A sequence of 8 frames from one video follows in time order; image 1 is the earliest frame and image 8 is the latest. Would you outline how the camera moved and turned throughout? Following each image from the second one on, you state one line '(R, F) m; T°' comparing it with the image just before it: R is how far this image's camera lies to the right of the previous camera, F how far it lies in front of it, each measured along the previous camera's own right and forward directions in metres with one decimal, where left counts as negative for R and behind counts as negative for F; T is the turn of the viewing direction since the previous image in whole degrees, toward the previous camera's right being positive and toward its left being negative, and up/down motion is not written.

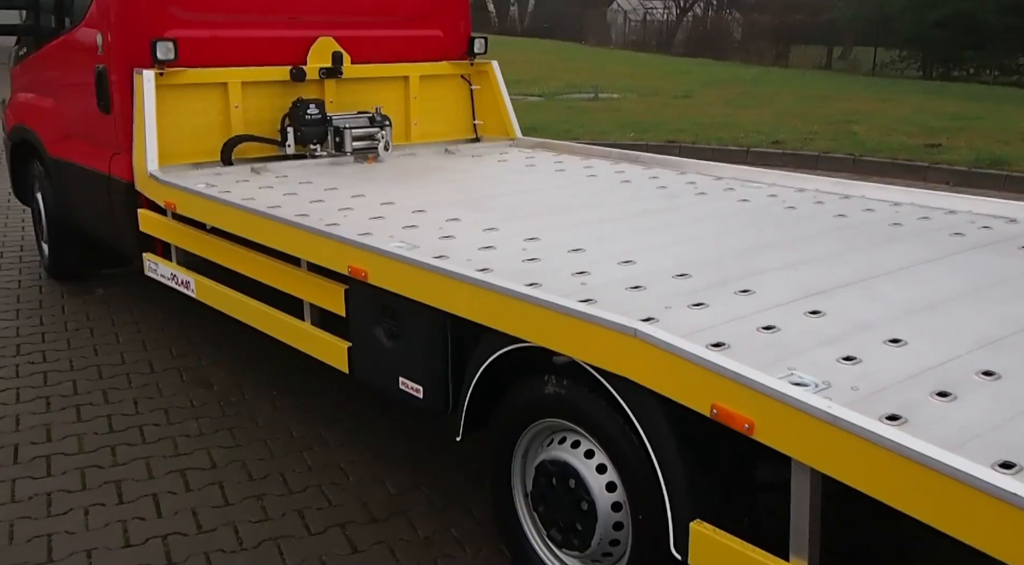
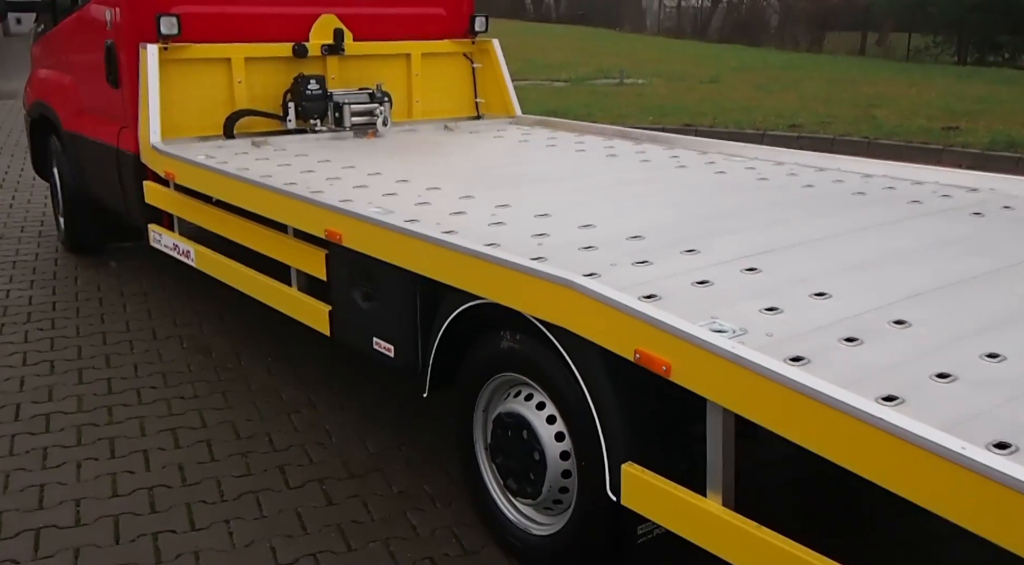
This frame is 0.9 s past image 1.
(+0.2, -0.1) m; -2°
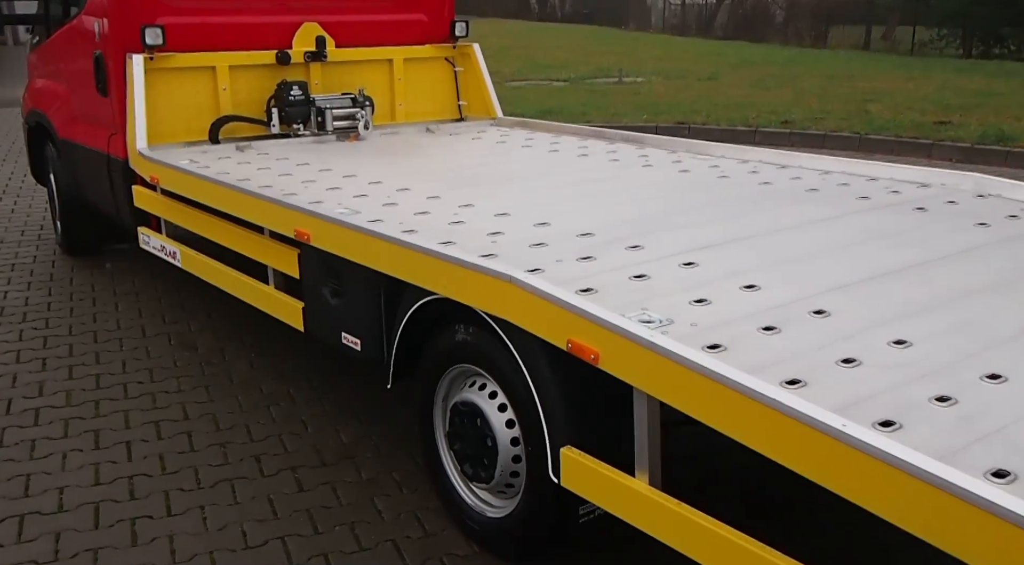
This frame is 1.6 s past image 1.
(+0.2, -0.1) m; -1°
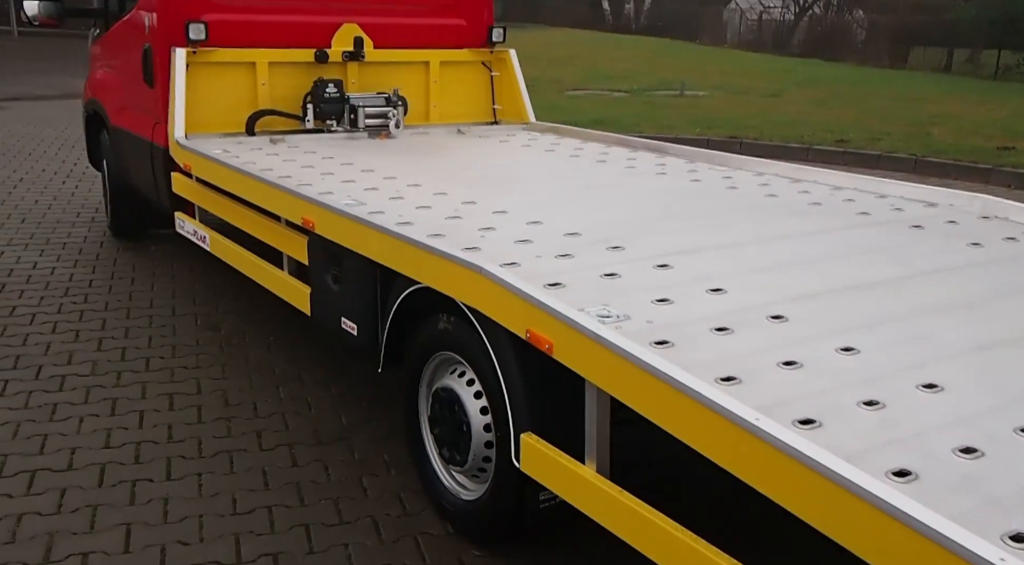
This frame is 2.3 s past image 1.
(+0.3, -0.1) m; -4°
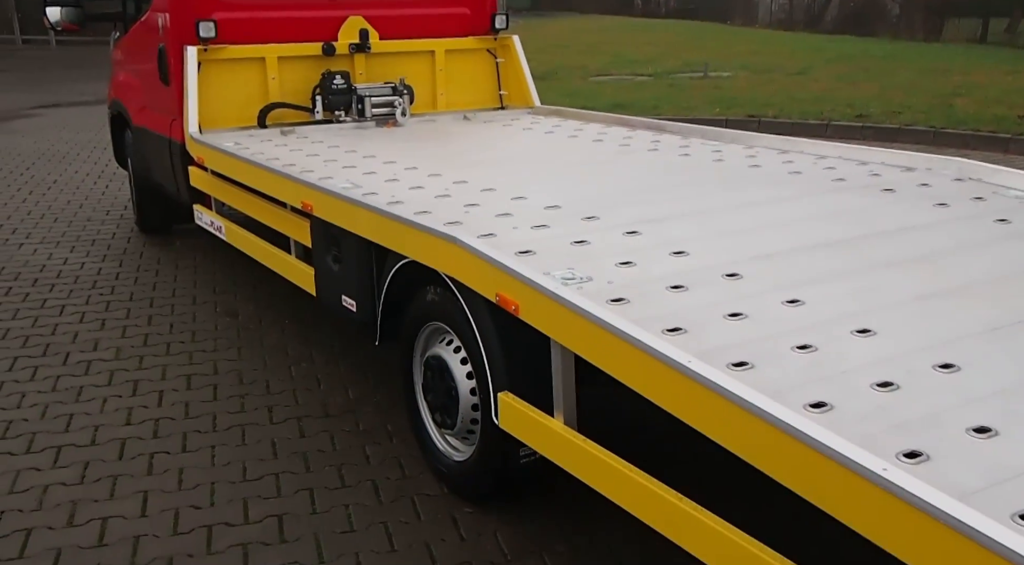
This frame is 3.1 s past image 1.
(+0.2, -0.2) m; -2°
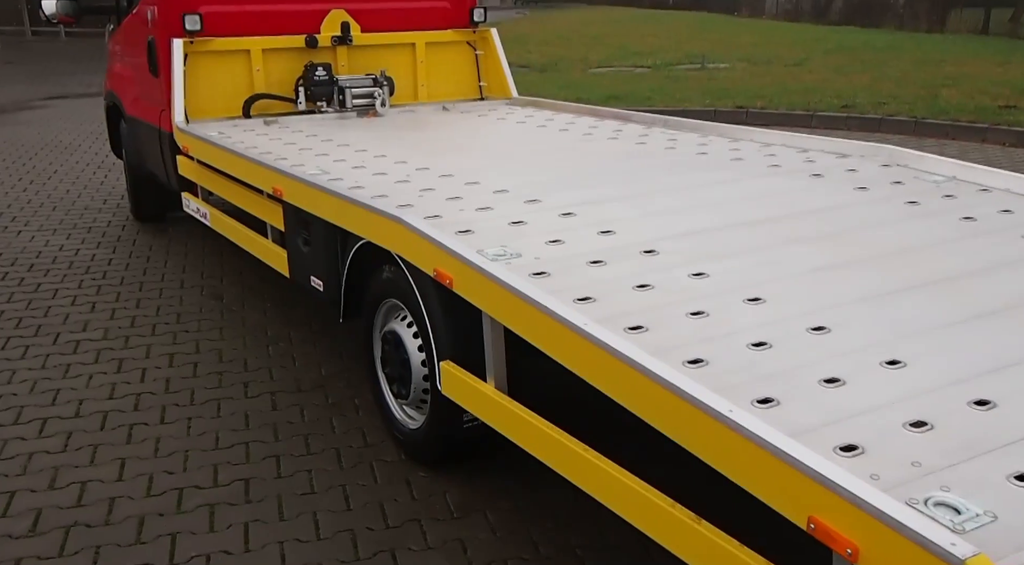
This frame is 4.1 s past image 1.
(+0.2, -0.2) m; -1°
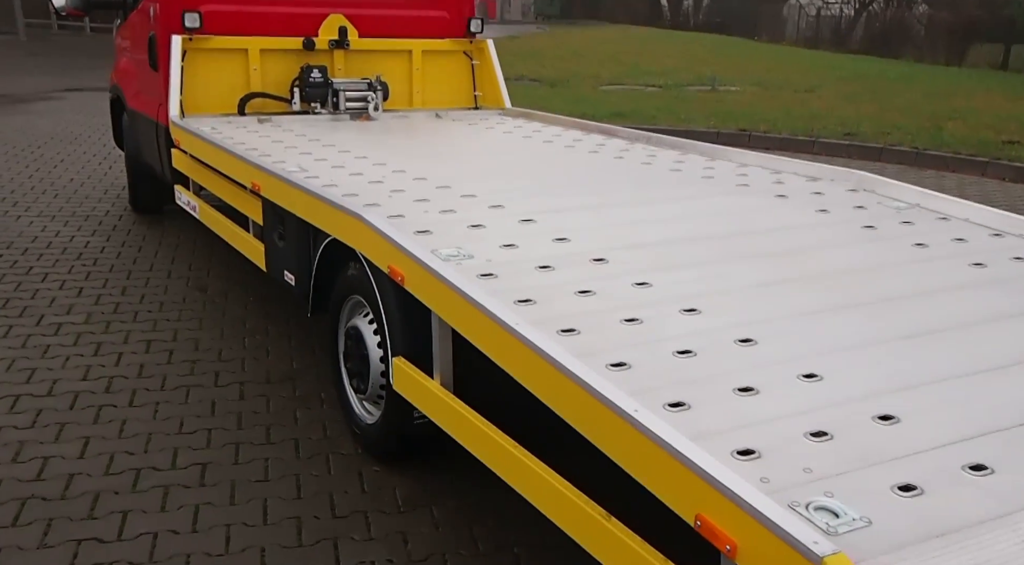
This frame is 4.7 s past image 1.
(+0.2, -0.1) m; -1°
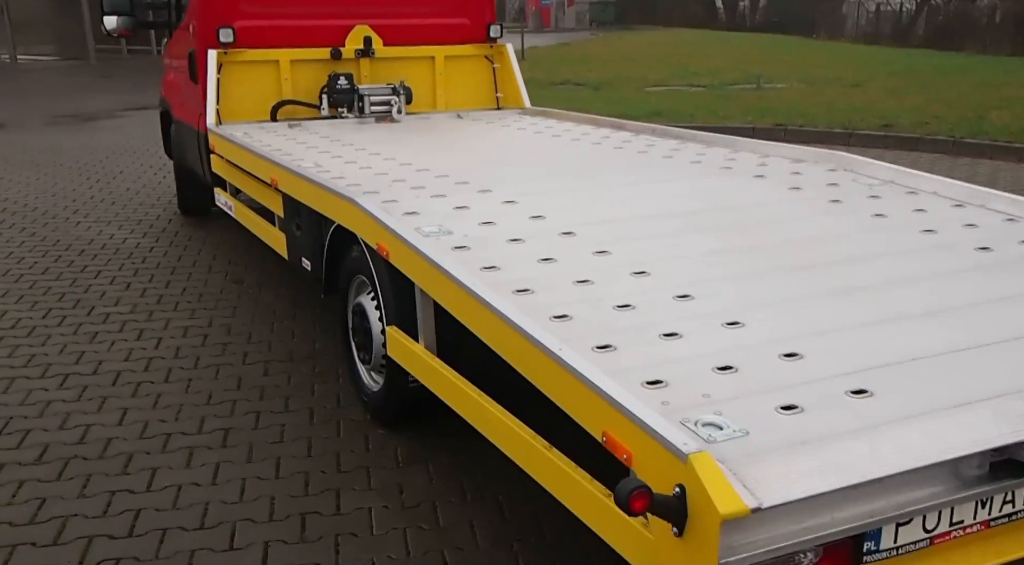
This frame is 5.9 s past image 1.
(+0.3, -0.3) m; -4°
